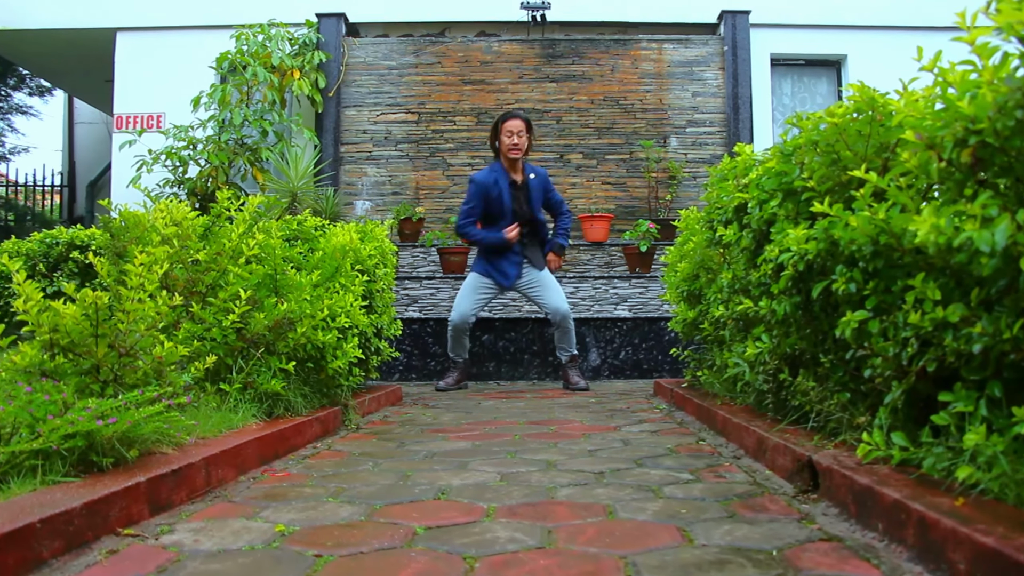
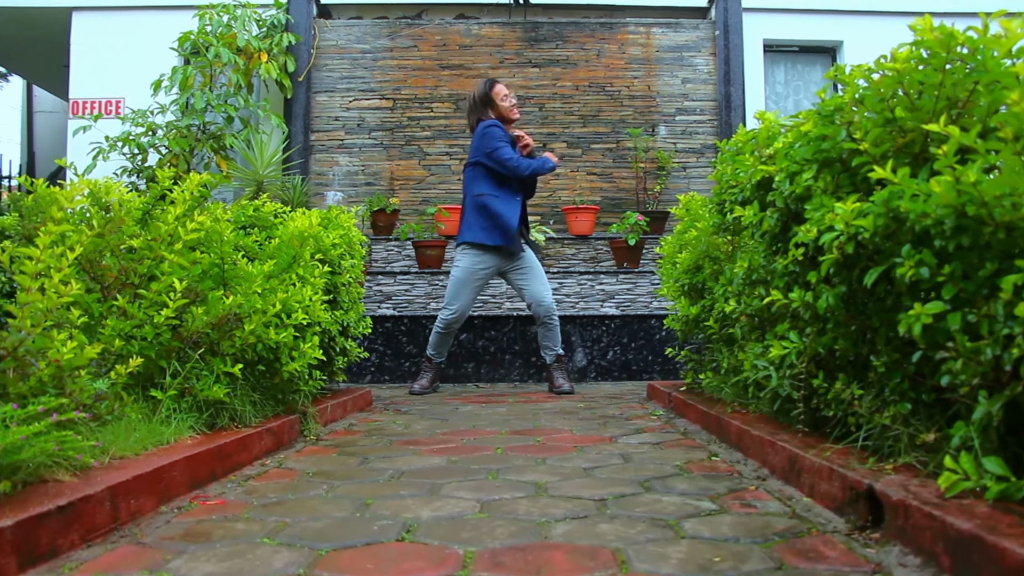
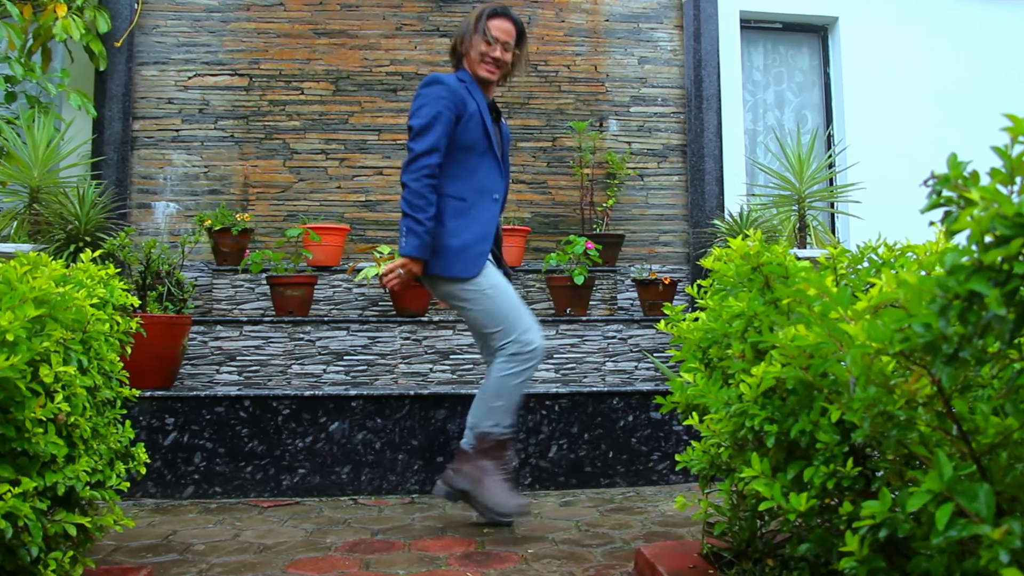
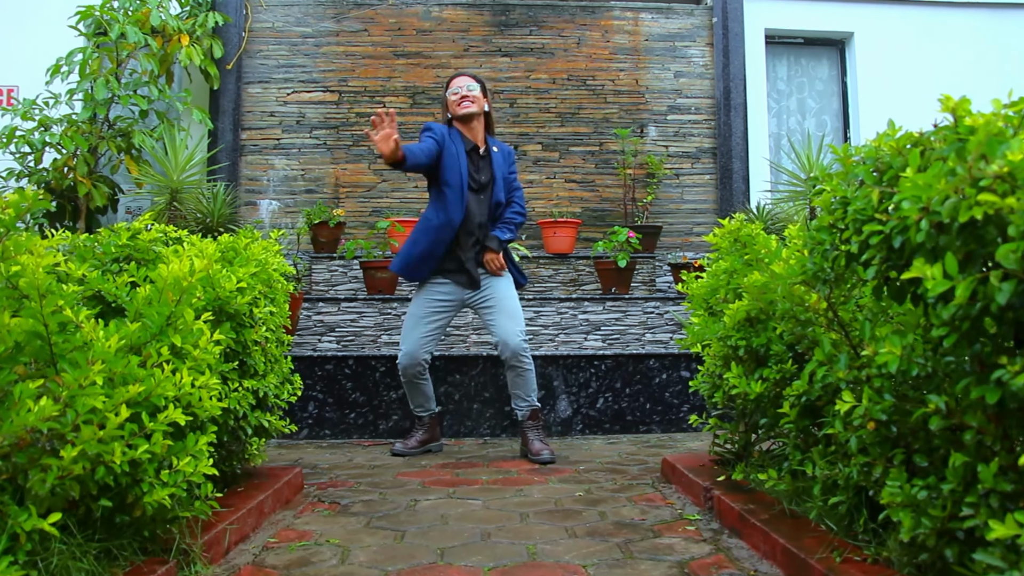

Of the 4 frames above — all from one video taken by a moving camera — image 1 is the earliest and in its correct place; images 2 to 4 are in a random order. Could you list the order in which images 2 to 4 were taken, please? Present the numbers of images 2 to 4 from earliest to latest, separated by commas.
2, 4, 3
